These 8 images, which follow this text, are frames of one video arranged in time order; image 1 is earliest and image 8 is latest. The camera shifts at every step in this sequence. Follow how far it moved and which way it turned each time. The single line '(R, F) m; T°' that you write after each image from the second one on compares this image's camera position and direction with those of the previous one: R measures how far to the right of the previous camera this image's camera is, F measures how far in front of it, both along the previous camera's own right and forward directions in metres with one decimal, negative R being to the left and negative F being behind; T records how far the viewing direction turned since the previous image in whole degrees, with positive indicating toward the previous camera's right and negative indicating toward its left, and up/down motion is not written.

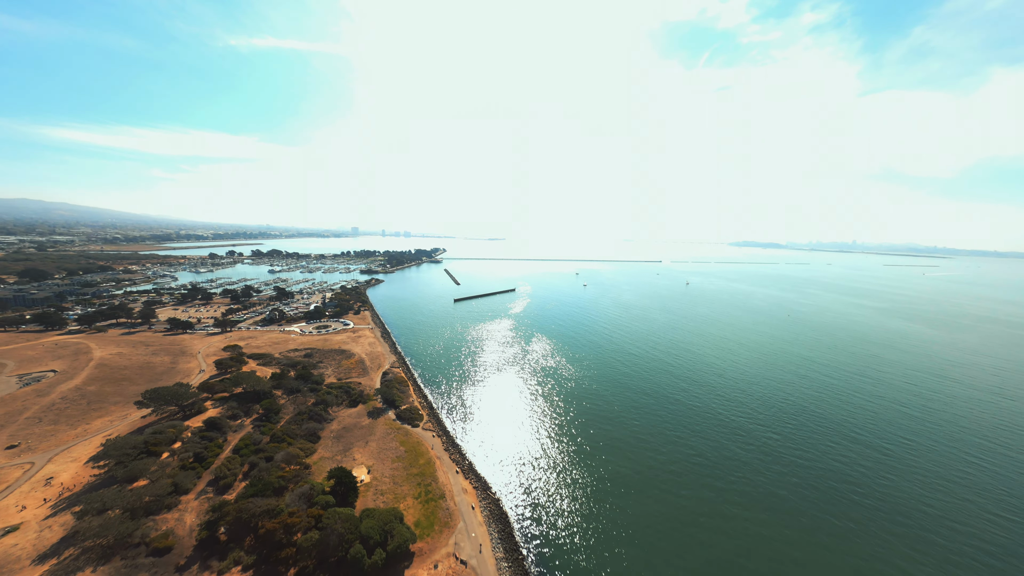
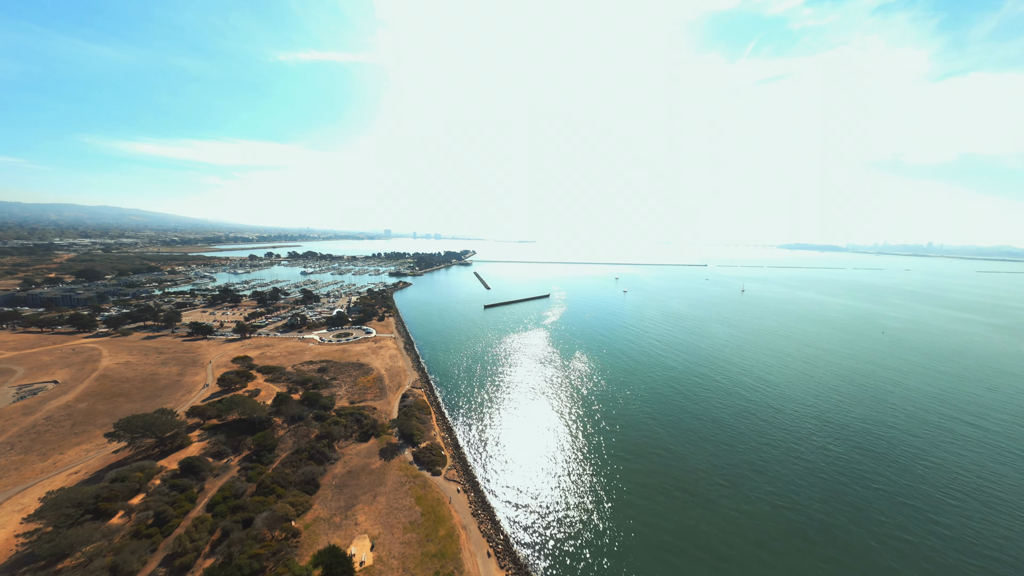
(-1.3, +5.8) m; -5°
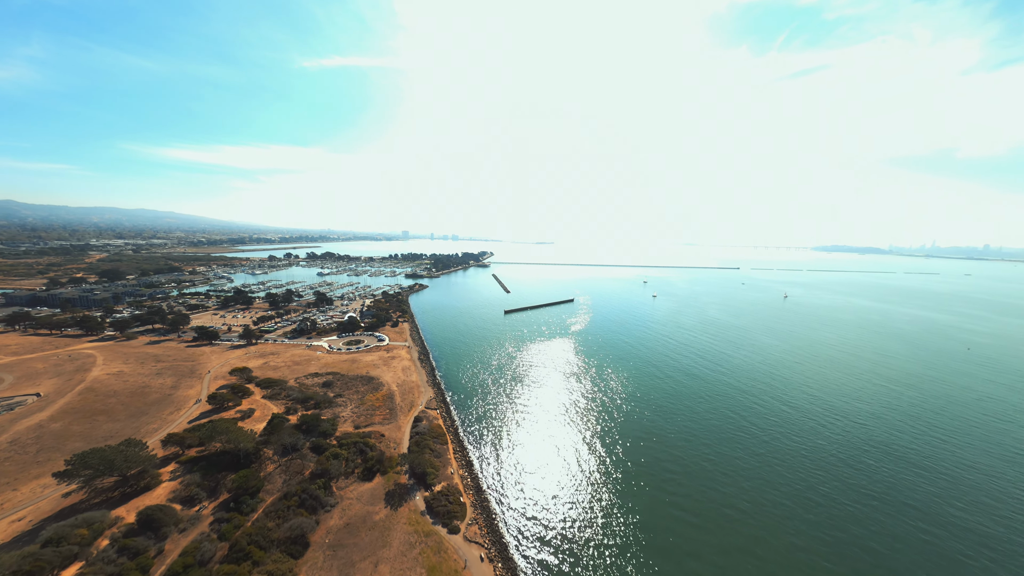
(-1.2, +4.4) m; -3°
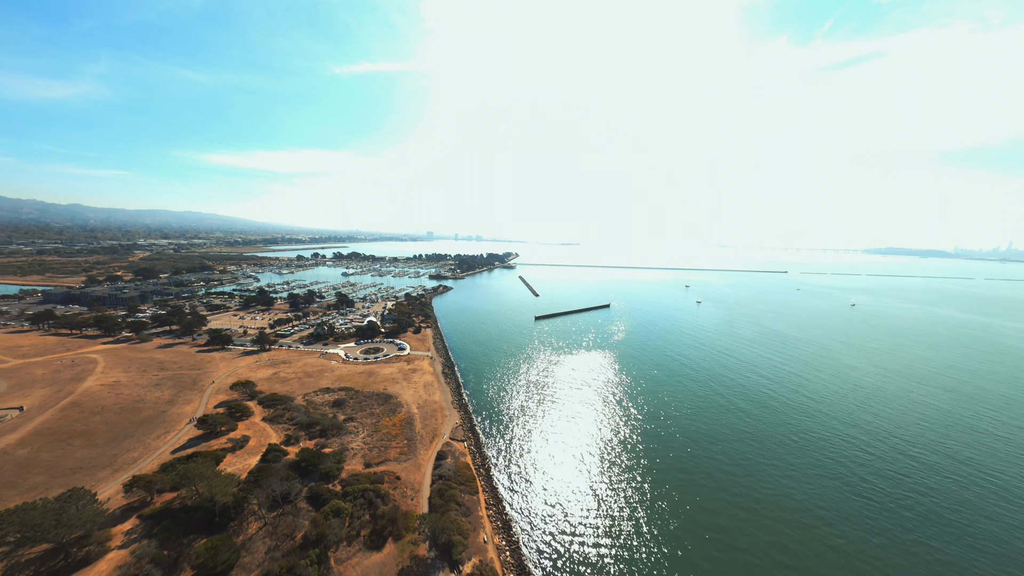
(-1.7, +5.1) m; -4°
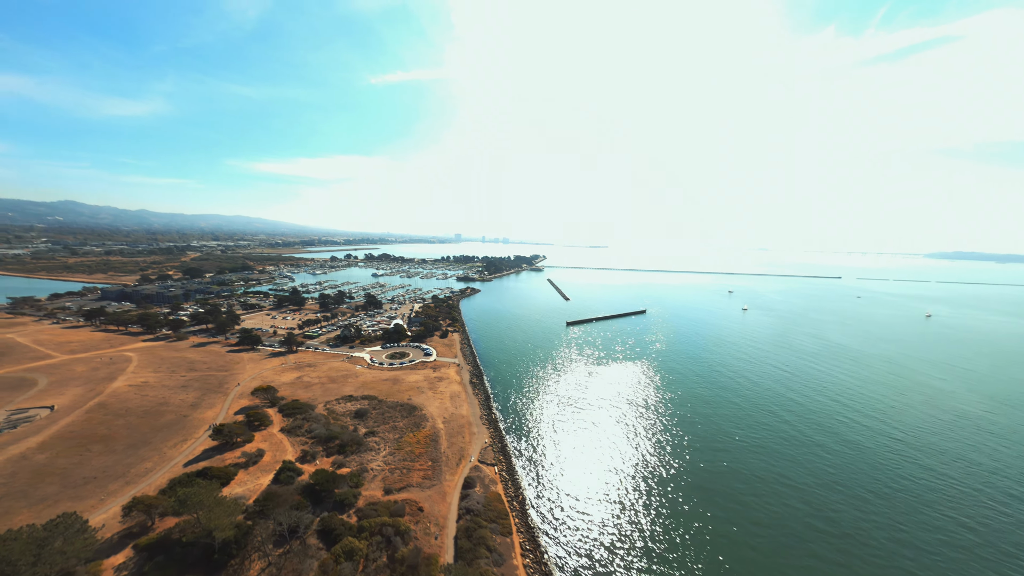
(-0.8, +2.7) m; -5°
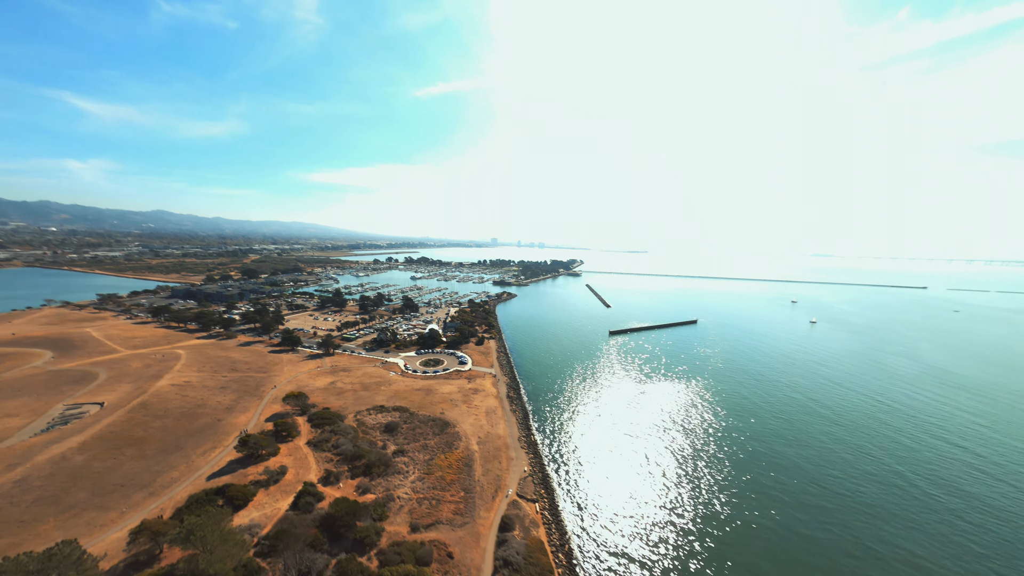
(-0.7, +2.7) m; -6°
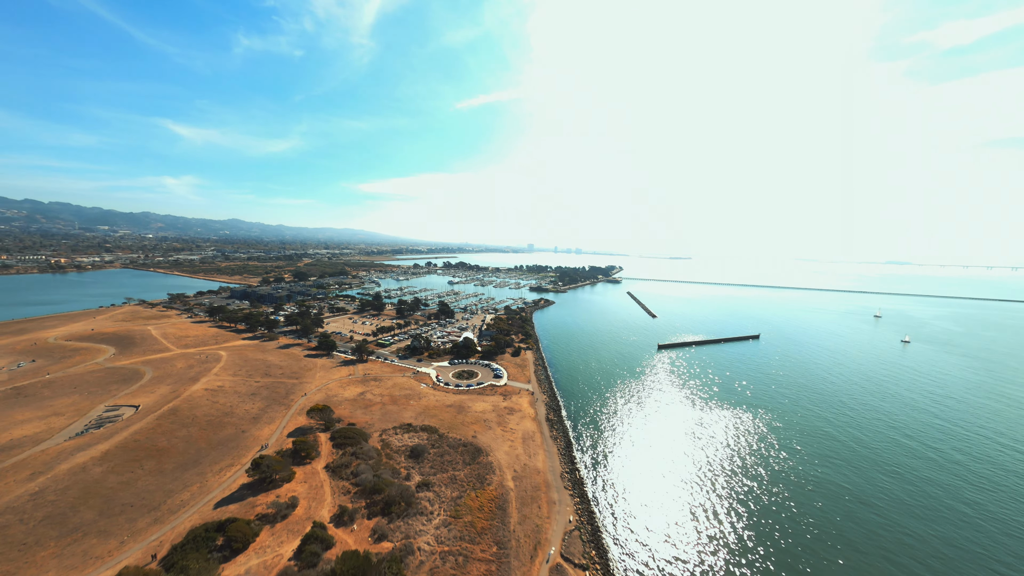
(-0.5, +3.1) m; -6°
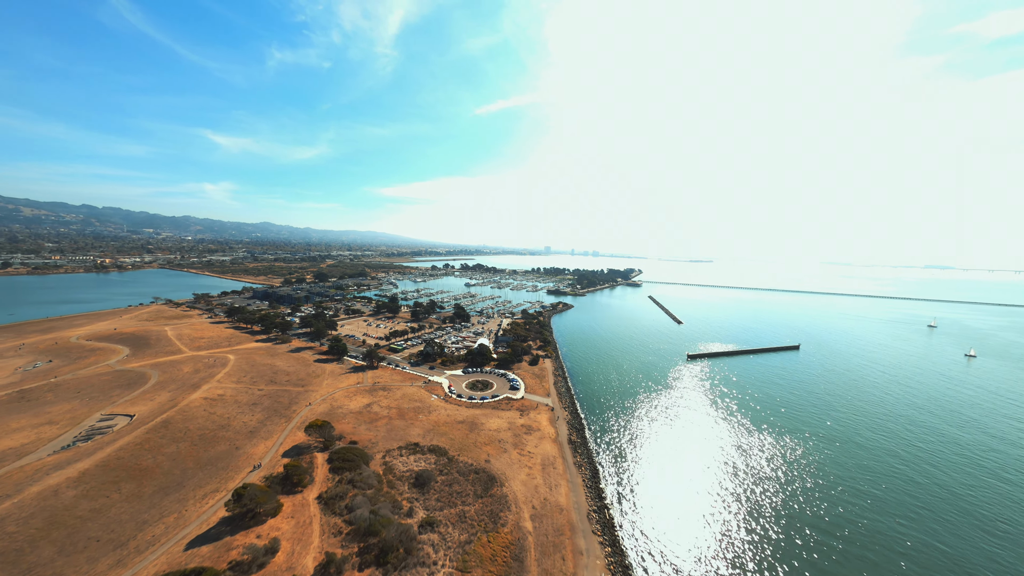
(-0.1, +2.7) m; -3°
